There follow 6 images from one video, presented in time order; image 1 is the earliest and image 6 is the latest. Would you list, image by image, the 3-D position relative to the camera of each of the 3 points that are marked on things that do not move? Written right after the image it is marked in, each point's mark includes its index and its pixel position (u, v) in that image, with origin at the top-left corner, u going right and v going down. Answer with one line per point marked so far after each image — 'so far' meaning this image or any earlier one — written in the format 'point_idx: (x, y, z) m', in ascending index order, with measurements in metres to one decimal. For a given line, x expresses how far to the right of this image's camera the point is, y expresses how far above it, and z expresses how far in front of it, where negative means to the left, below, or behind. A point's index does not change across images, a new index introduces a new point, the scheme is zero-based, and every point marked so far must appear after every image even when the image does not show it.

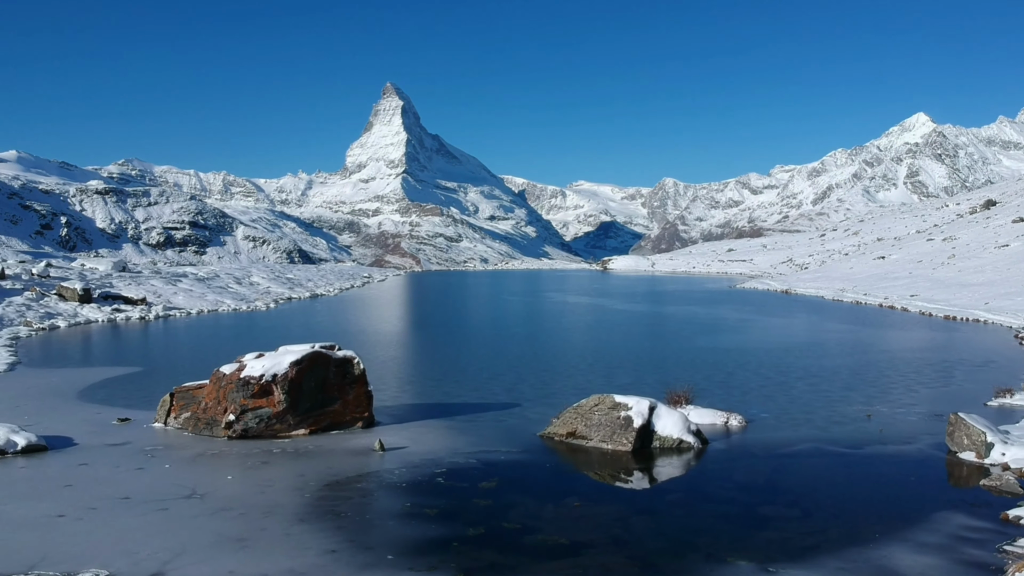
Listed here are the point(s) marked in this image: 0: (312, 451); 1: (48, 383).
0: (-3.2, -2.6, +11.0) m
1: (-11.1, -2.3, +16.7) m
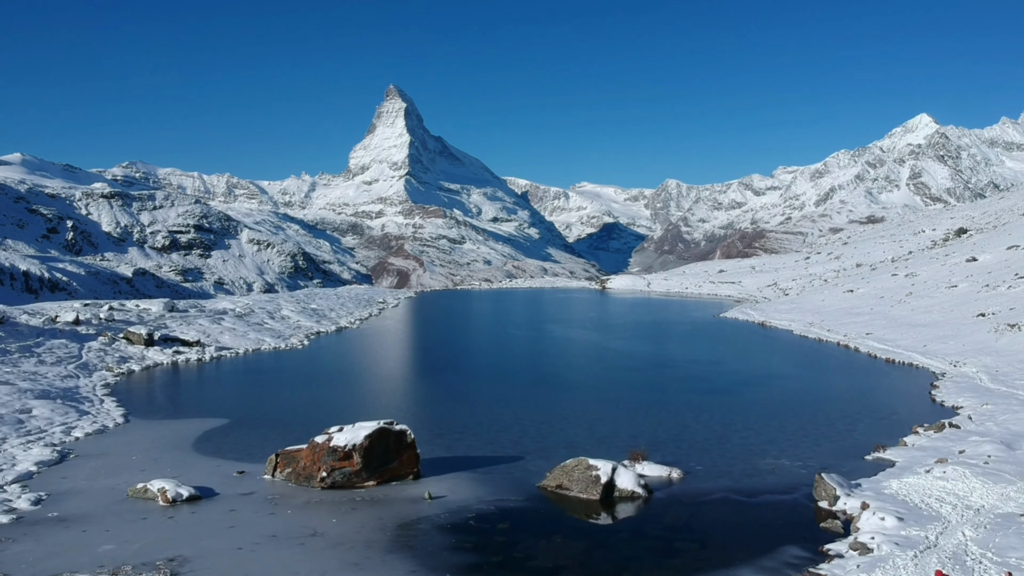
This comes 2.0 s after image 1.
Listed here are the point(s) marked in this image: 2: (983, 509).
0: (-3.0, -4.9, +16.1) m
1: (-10.9, -4.7, +21.8) m
2: (+9.9, -4.6, +14.5) m
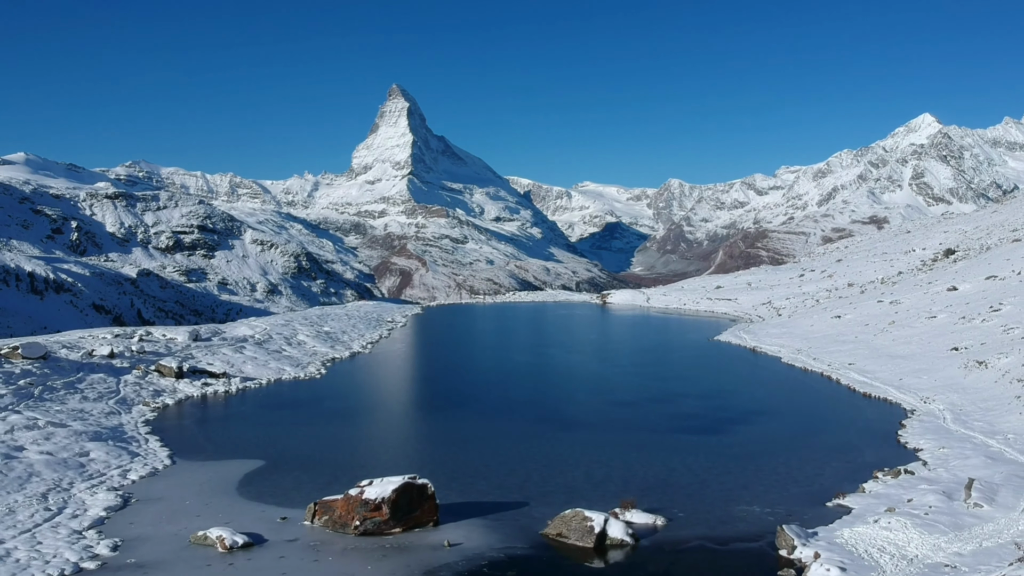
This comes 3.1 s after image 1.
0: (-2.9, -7.1, +18.9) m
1: (-10.7, -6.8, +24.6) m
2: (+10.1, -6.8, +17.2) m
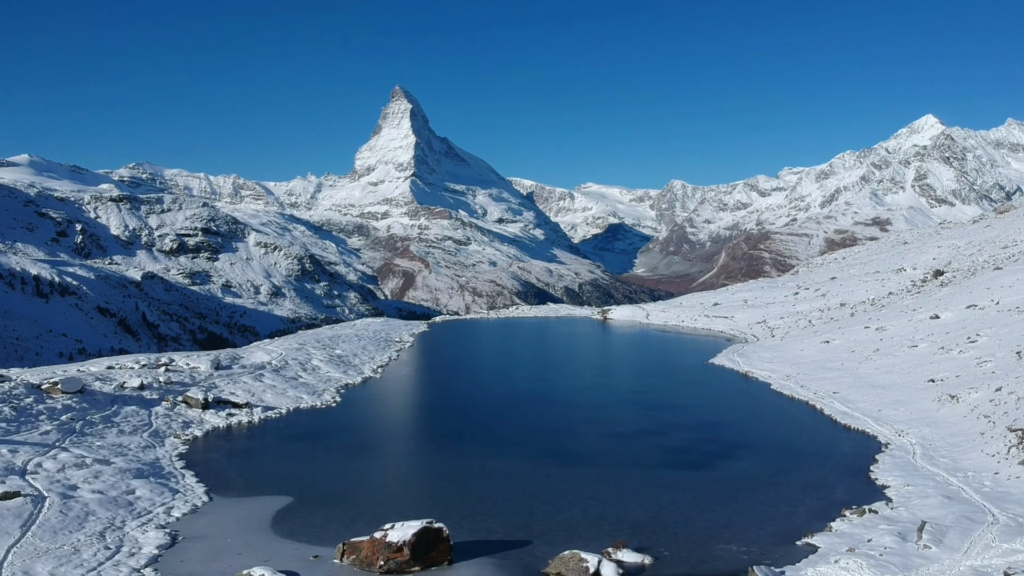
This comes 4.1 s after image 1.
0: (-2.7, -9.3, +21.6) m
1: (-10.5, -9.1, +27.4) m
2: (+10.3, -9.0, +19.9) m
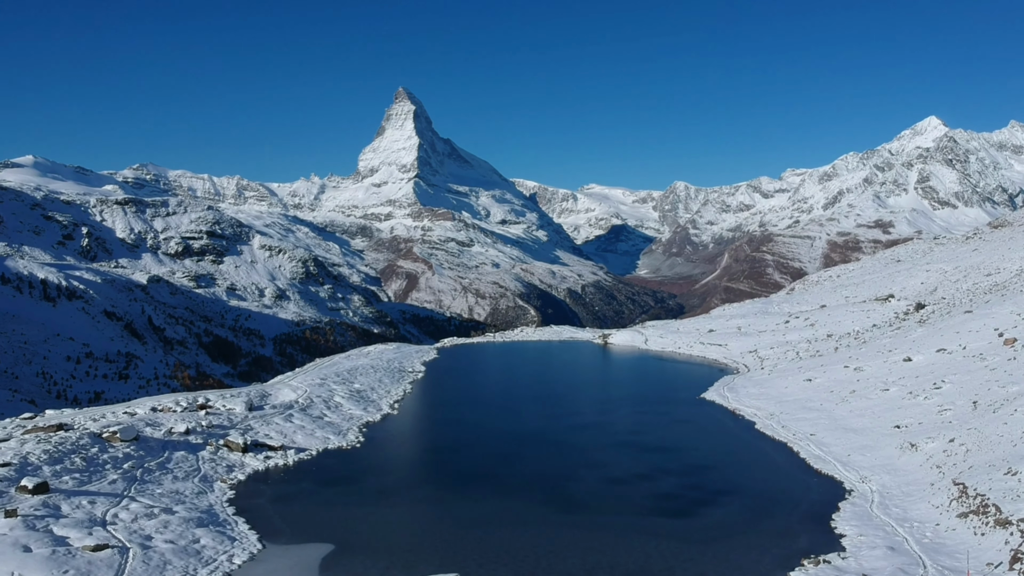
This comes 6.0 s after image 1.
0: (-2.3, -13.1, +26.5) m
1: (-10.0, -12.9, +32.3) m
2: (+10.7, -12.8, +24.8) m
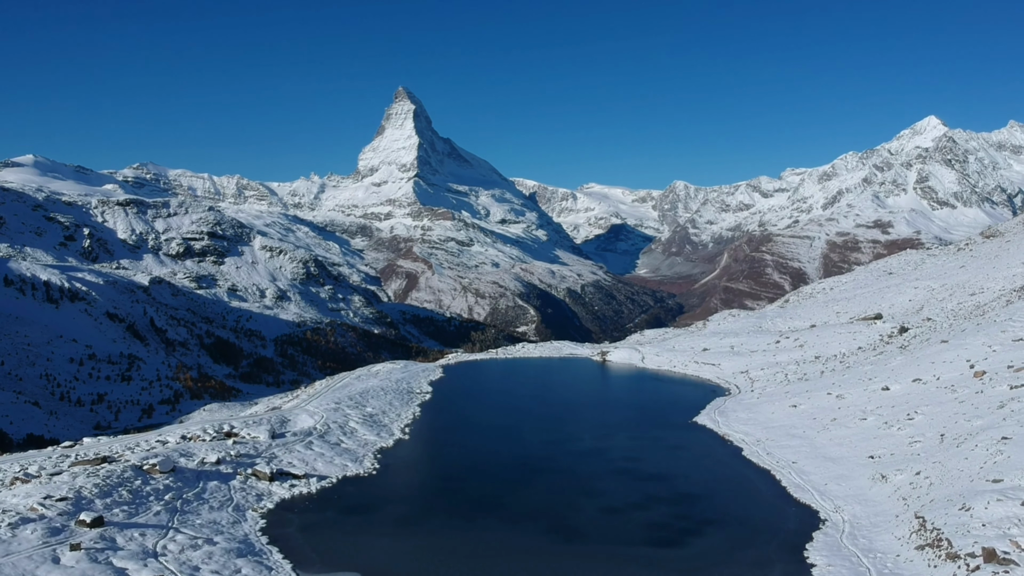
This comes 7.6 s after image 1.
0: (-1.9, -16.3, +30.7) m
1: (-9.7, -16.1, +36.5) m
2: (+11.1, -16.0, +28.9) m
